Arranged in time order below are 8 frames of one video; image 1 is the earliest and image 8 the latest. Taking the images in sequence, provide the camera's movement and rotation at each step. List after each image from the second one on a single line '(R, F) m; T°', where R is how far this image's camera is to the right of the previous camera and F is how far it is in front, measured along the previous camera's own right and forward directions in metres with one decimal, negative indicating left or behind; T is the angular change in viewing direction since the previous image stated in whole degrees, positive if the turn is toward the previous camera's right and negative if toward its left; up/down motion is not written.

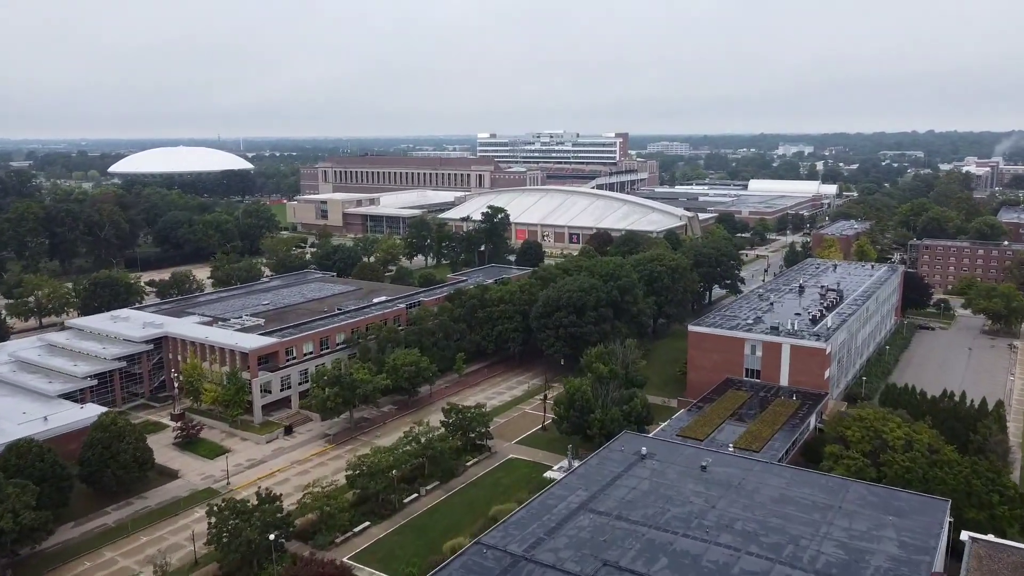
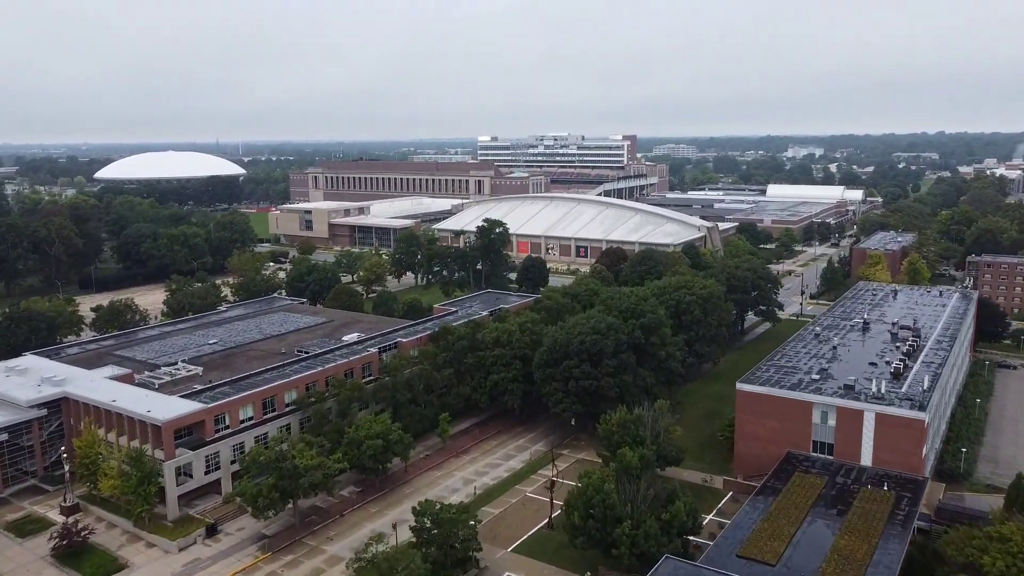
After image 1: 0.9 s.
(+0.2, +7.3) m; 0°
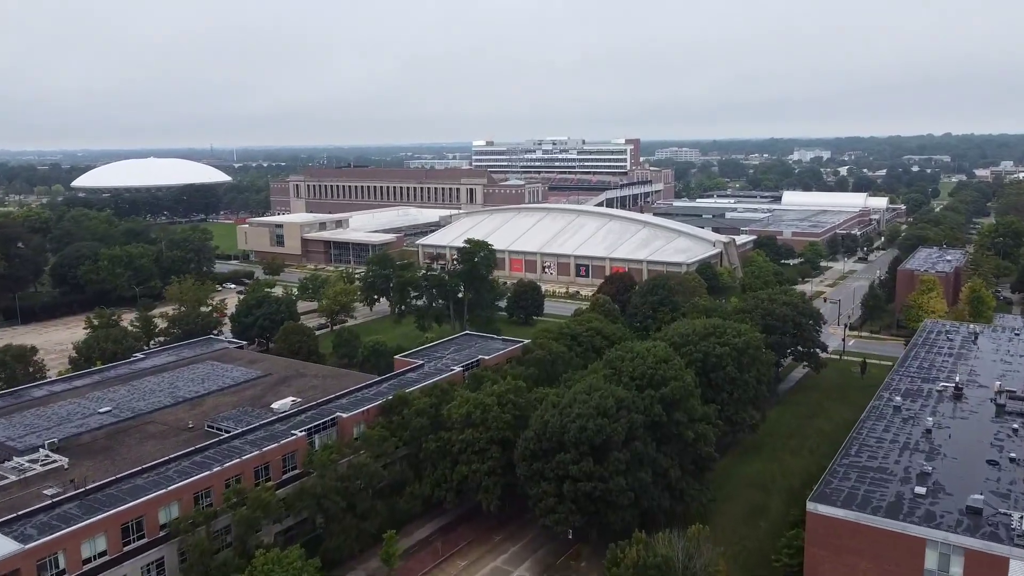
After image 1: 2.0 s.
(+0.8, +7.9) m; 0°
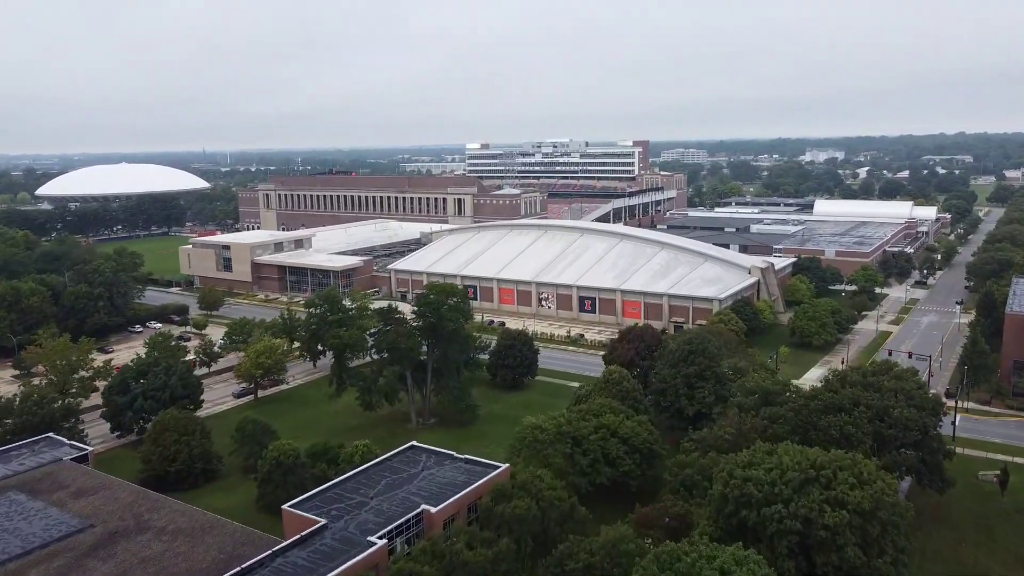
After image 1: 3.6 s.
(+0.9, +11.8) m; 0°
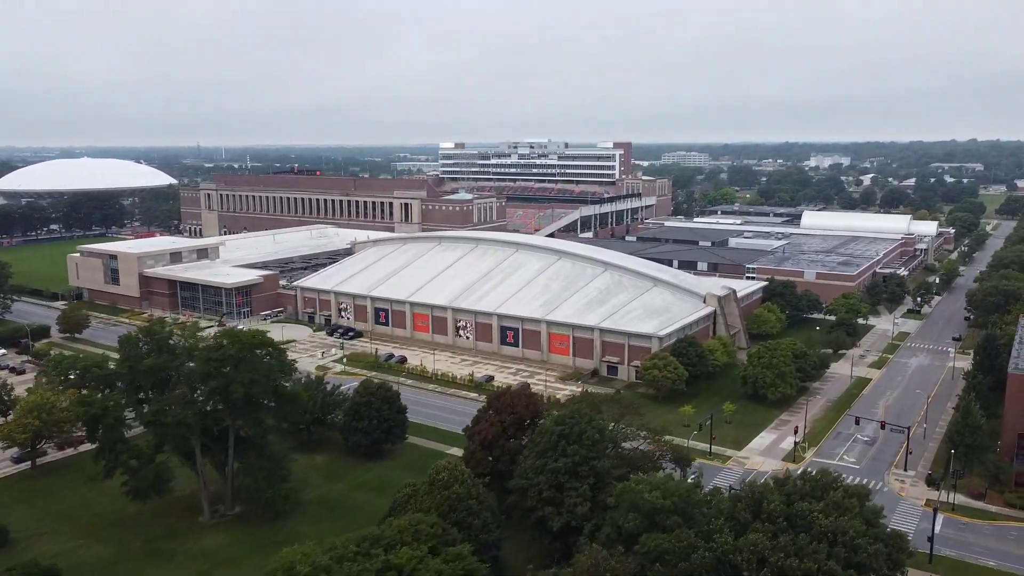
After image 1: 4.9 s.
(+5.3, +8.2) m; -1°
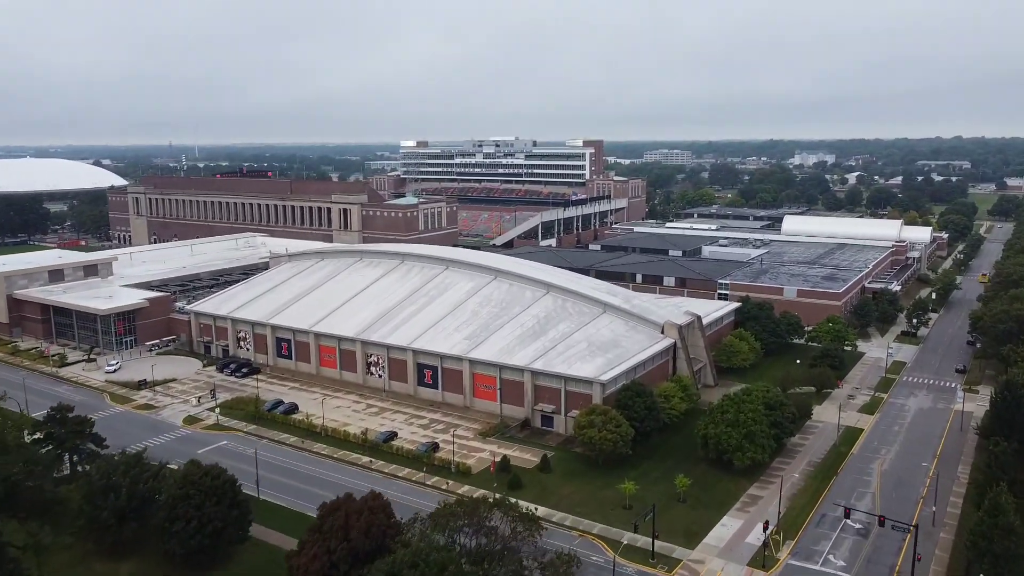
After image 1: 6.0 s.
(+3.1, +7.4) m; +1°
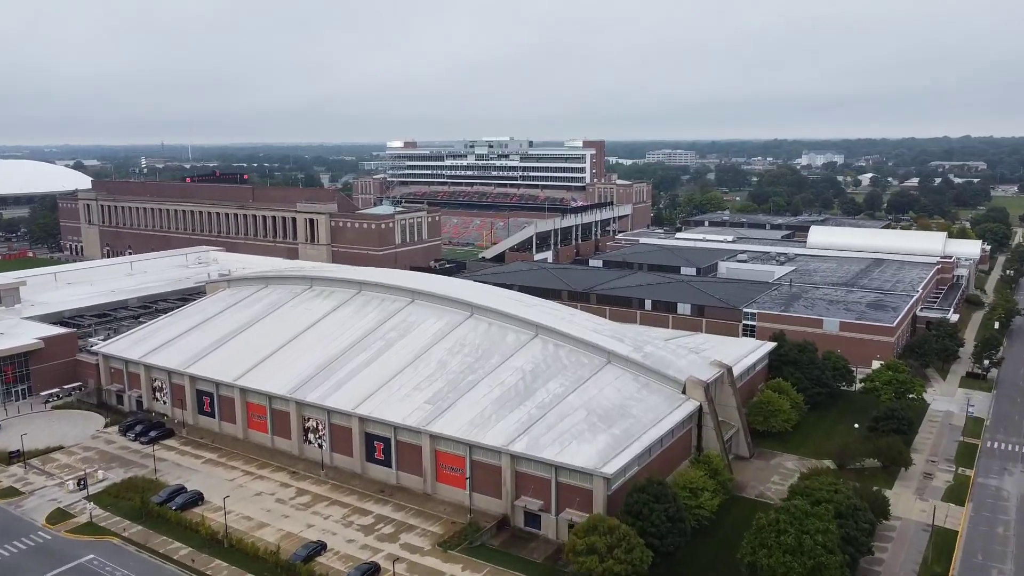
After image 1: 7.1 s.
(+0.8, +8.2) m; 0°
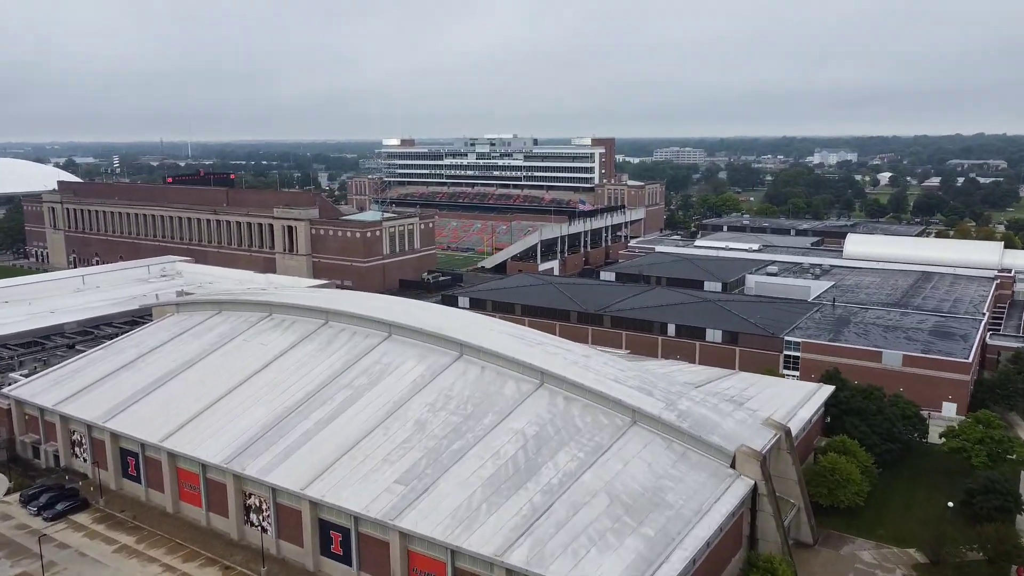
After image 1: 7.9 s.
(+0.2, +6.4) m; 0°
